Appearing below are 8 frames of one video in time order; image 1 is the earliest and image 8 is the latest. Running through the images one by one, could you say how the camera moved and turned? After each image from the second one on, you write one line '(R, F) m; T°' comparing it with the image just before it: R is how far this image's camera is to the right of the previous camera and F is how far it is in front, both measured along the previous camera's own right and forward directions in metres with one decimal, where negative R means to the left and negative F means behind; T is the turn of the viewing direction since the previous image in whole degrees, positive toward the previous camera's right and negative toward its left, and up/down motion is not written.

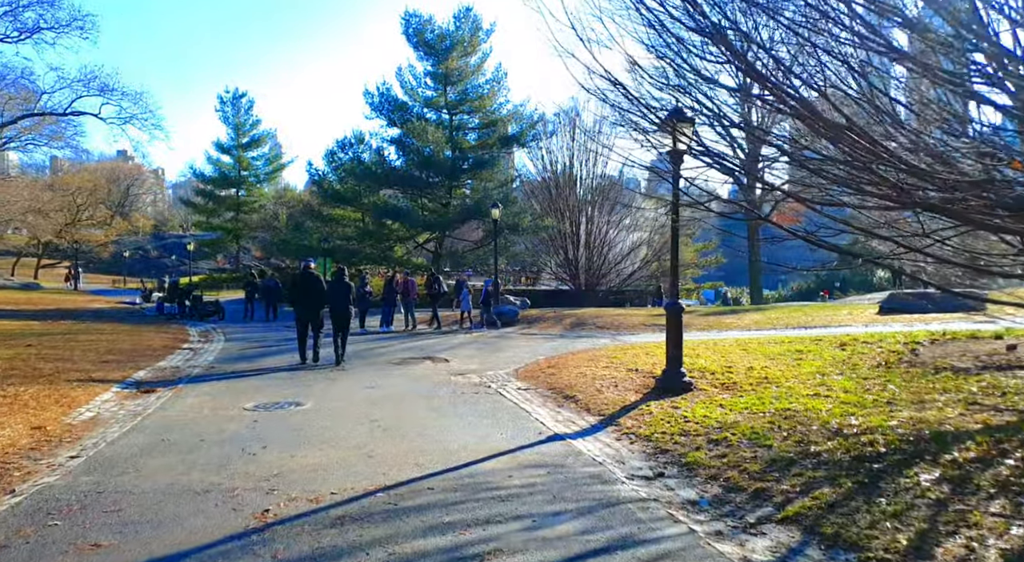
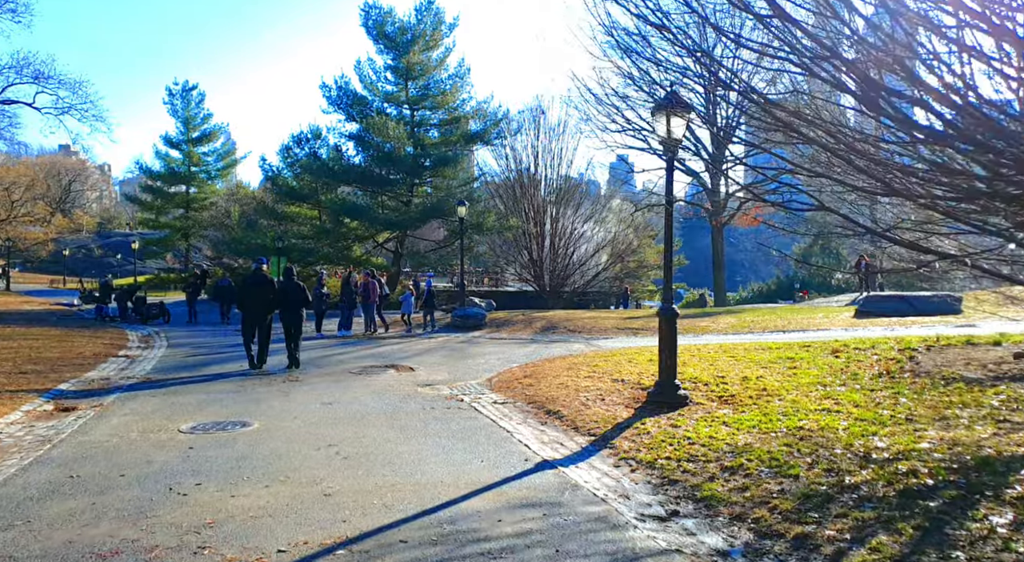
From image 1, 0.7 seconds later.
(-0.2, +1.0) m; +3°
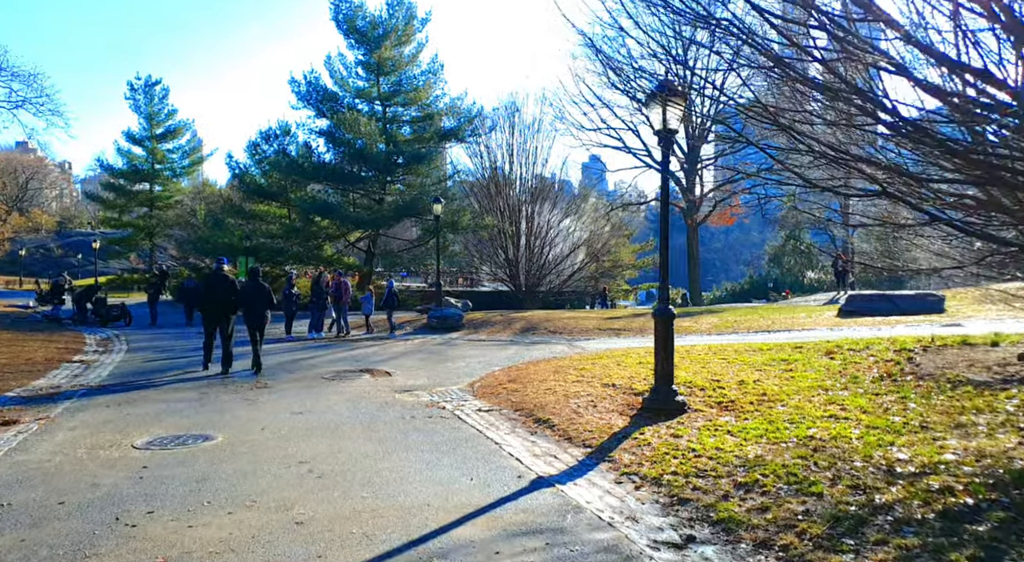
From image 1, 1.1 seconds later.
(-0.2, +0.6) m; +2°
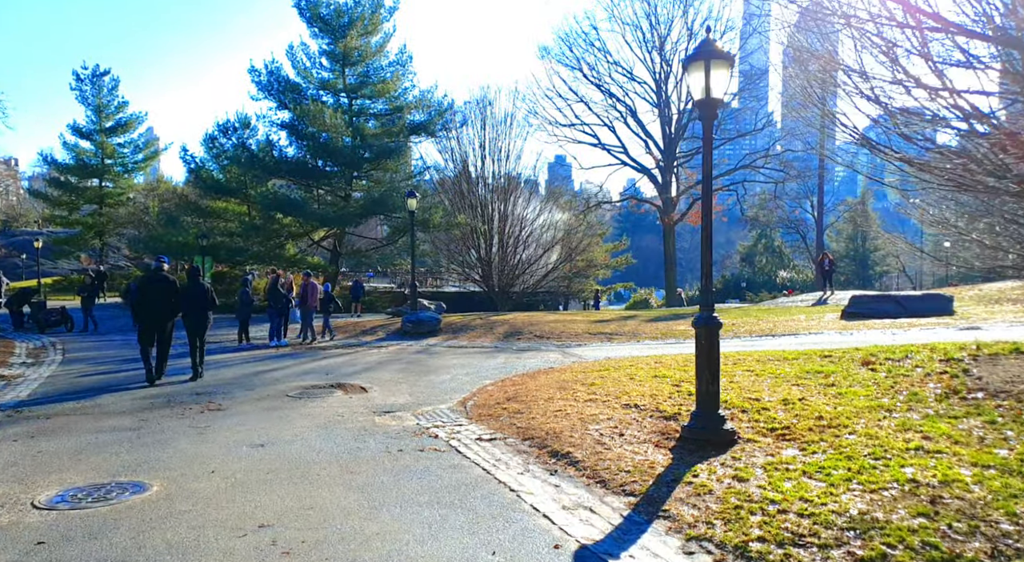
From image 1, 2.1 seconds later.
(-0.4, +1.5) m; +3°
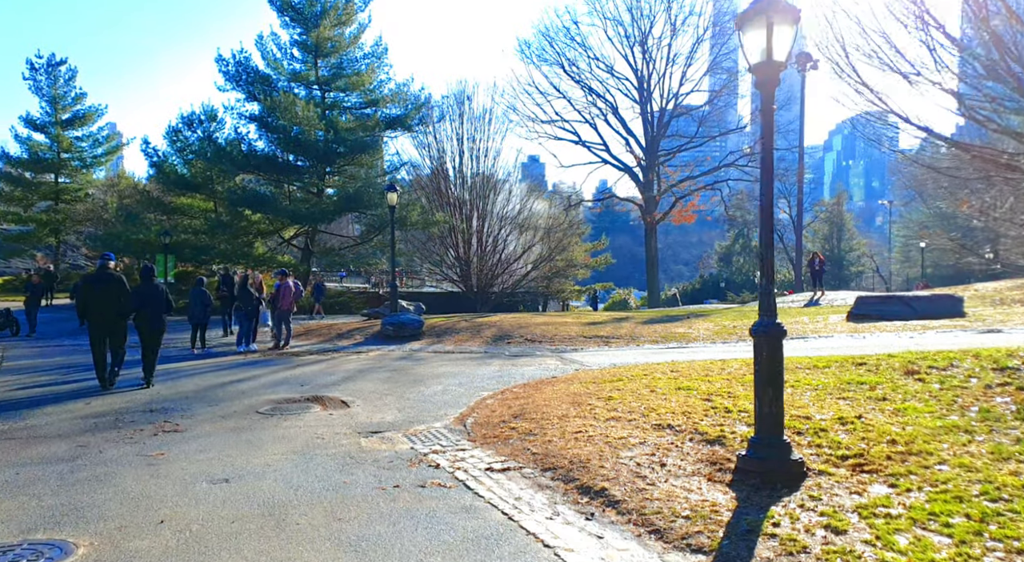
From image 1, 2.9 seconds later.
(-0.4, +1.2) m; +2°
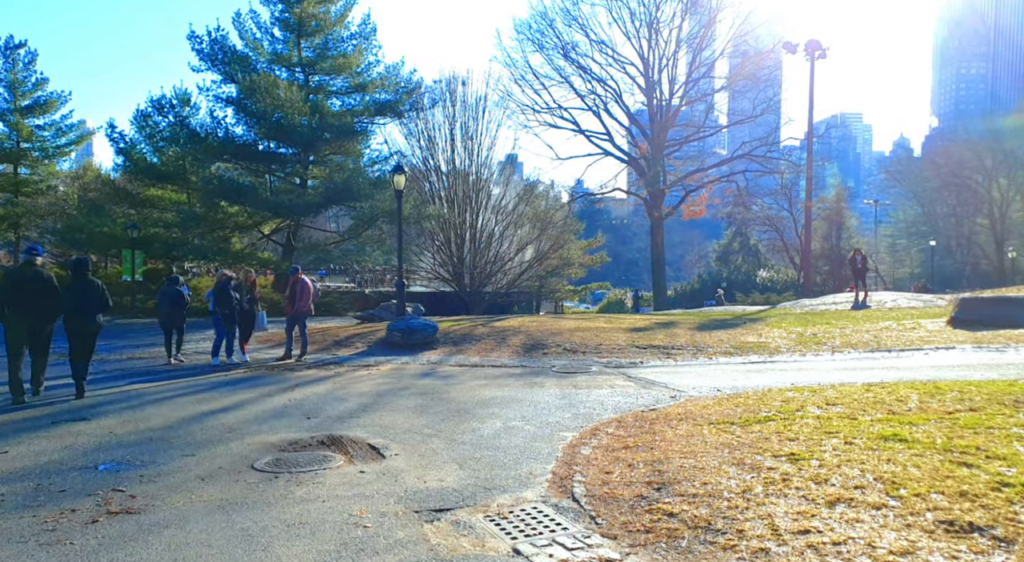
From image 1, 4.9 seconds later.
(-1.2, +3.0) m; +2°
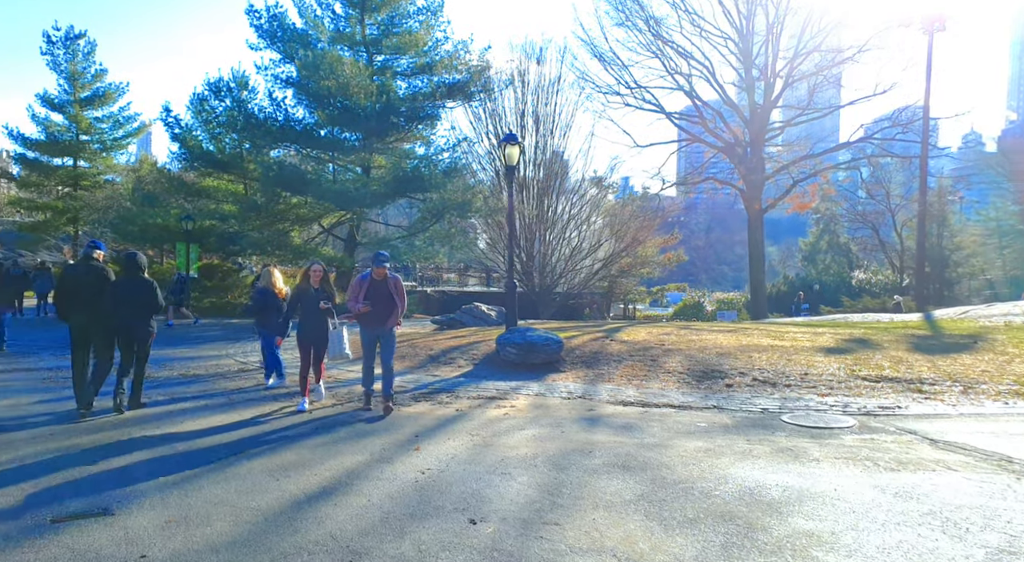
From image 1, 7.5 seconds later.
(-1.9, +4.0) m; -3°
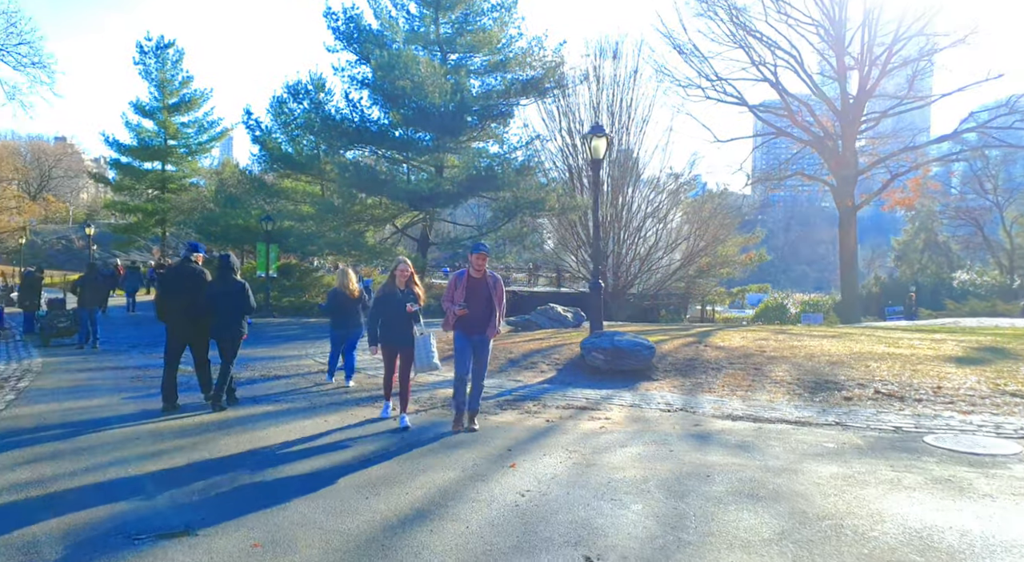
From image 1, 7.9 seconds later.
(-0.3, +0.8) m; -5°
